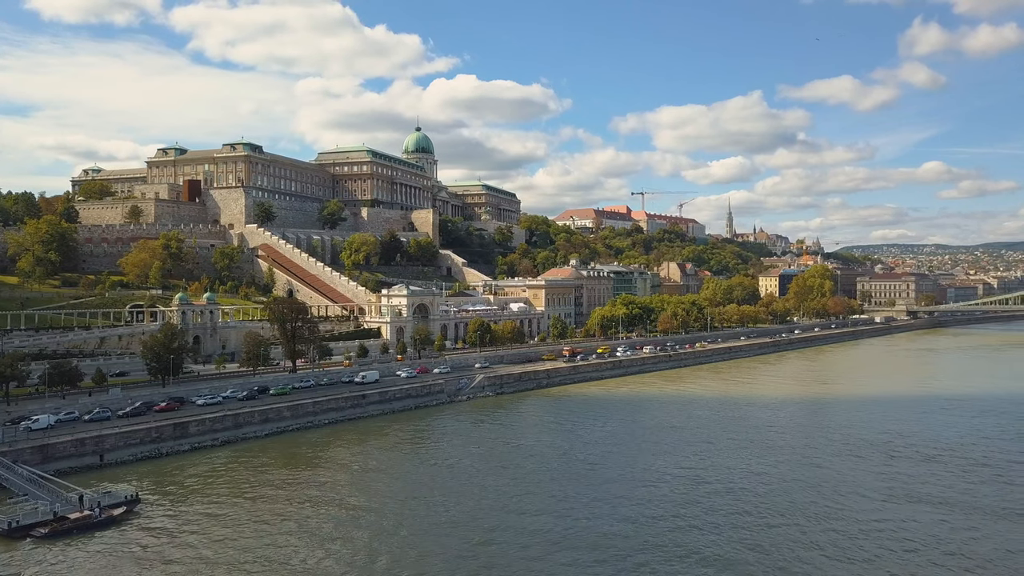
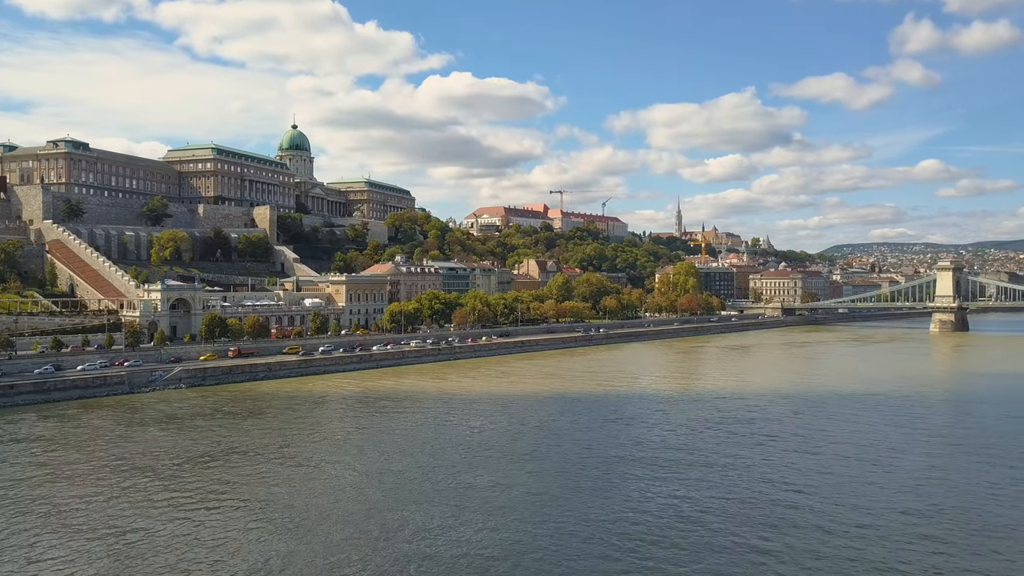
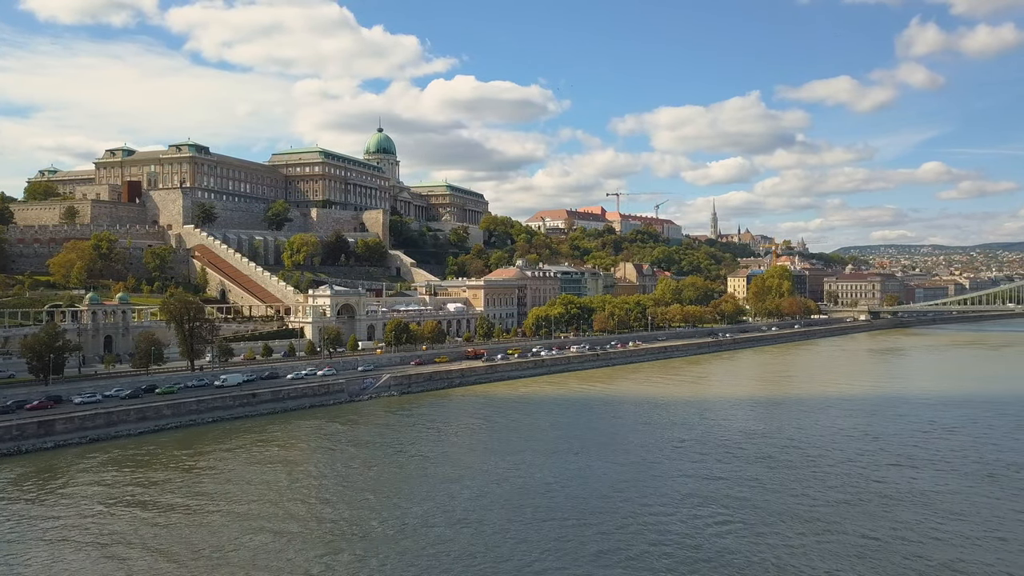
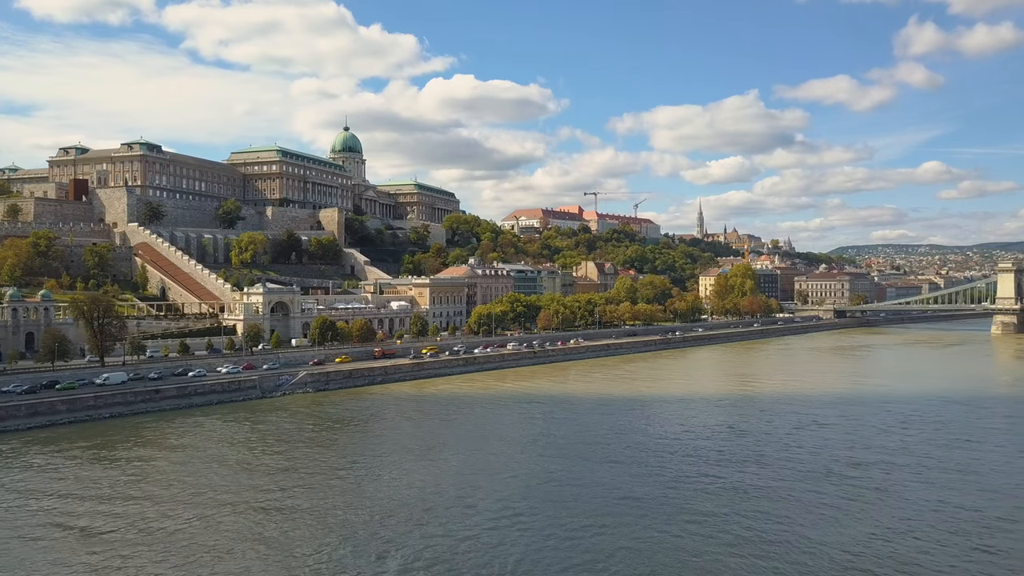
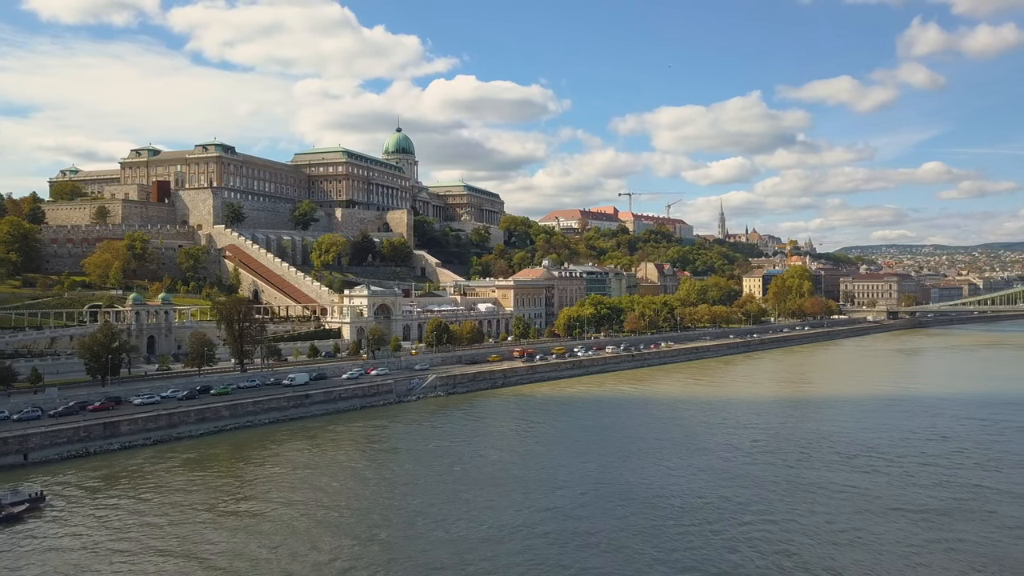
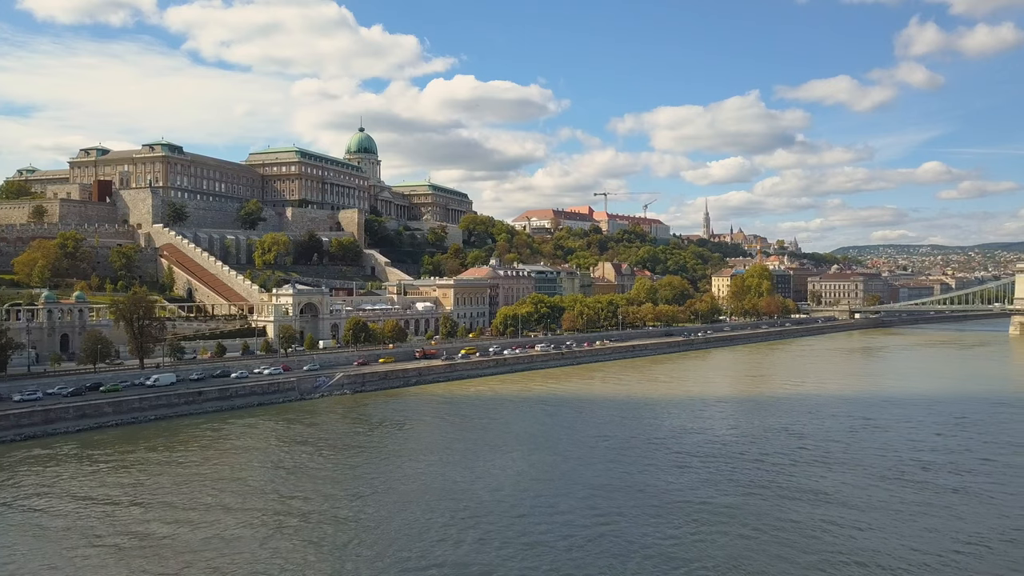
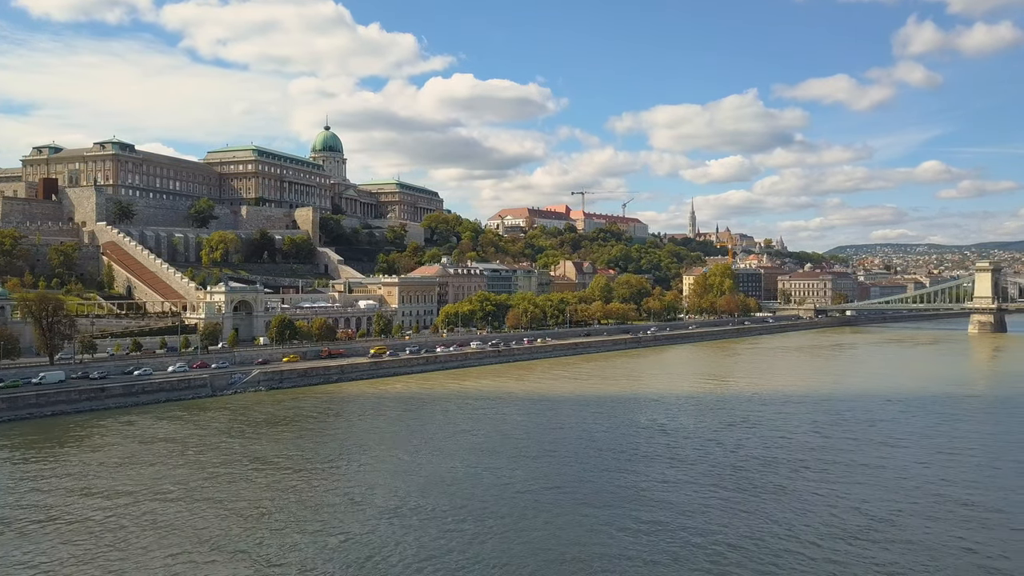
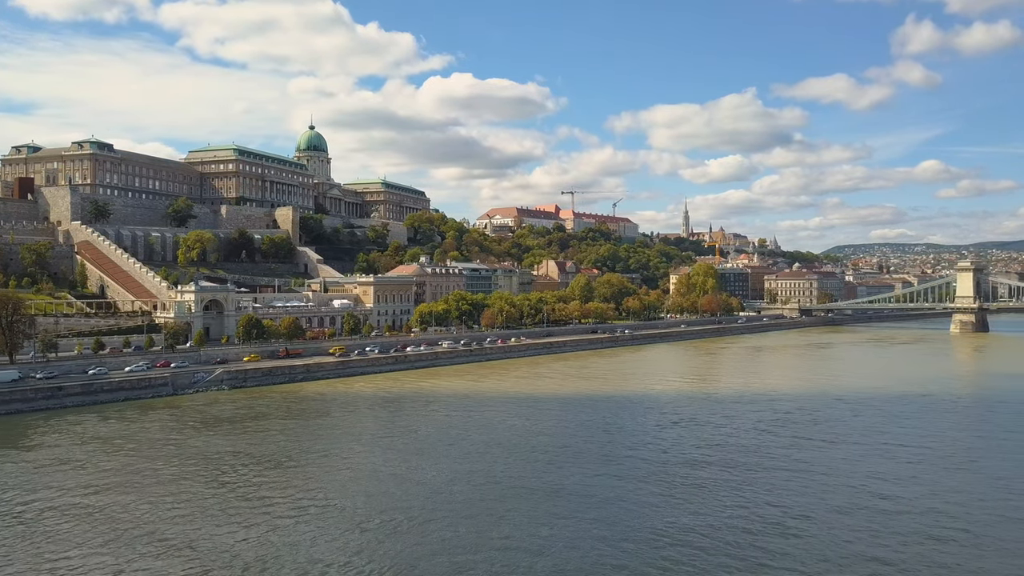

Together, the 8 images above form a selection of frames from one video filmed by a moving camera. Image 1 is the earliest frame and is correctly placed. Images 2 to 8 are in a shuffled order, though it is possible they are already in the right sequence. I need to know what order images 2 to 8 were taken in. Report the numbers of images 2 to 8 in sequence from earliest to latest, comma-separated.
5, 3, 6, 4, 7, 8, 2
